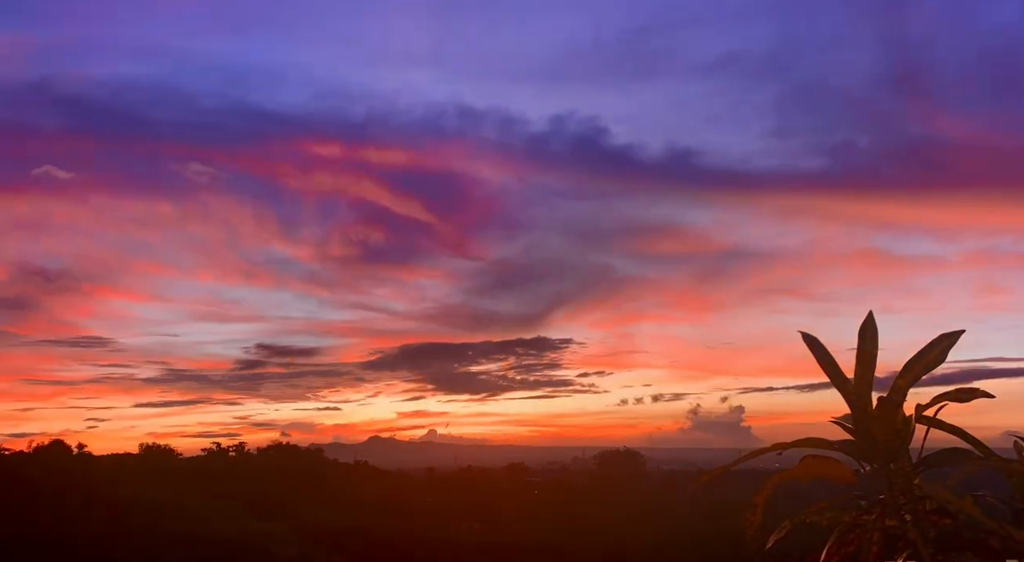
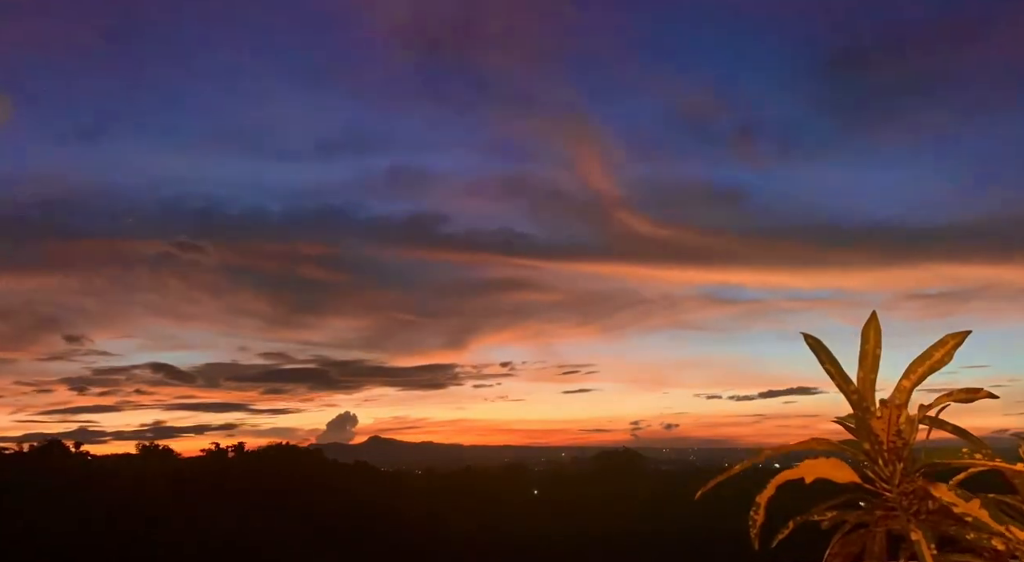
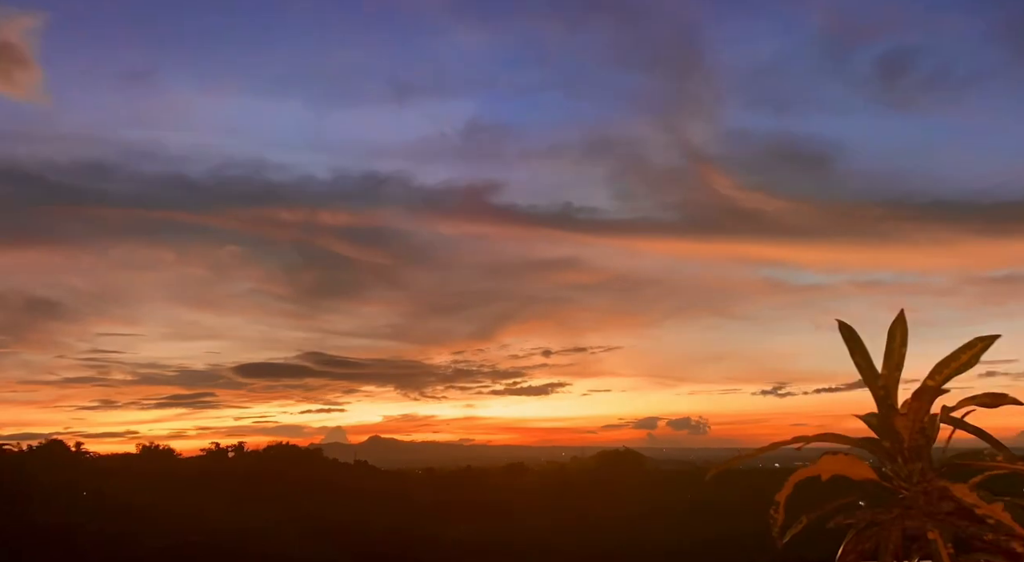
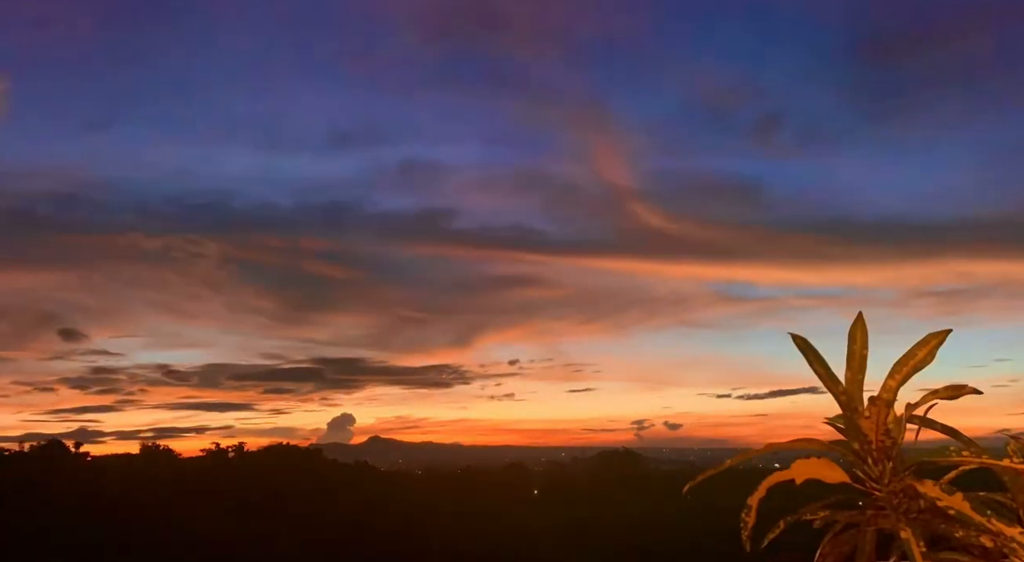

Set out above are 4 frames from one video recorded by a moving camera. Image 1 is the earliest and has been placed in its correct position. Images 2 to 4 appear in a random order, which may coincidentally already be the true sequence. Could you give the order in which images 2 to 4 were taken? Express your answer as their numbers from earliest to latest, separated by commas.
3, 4, 2
